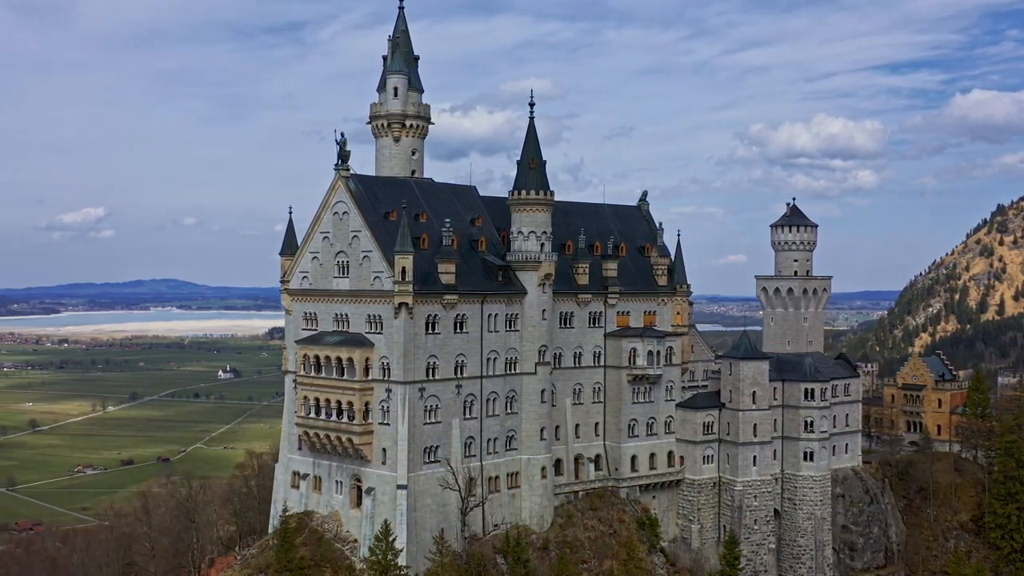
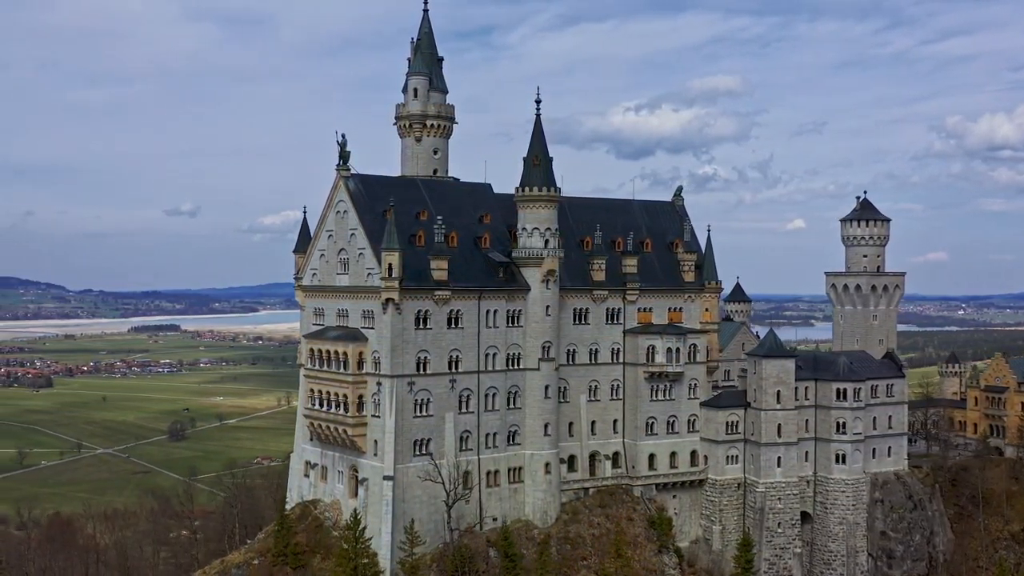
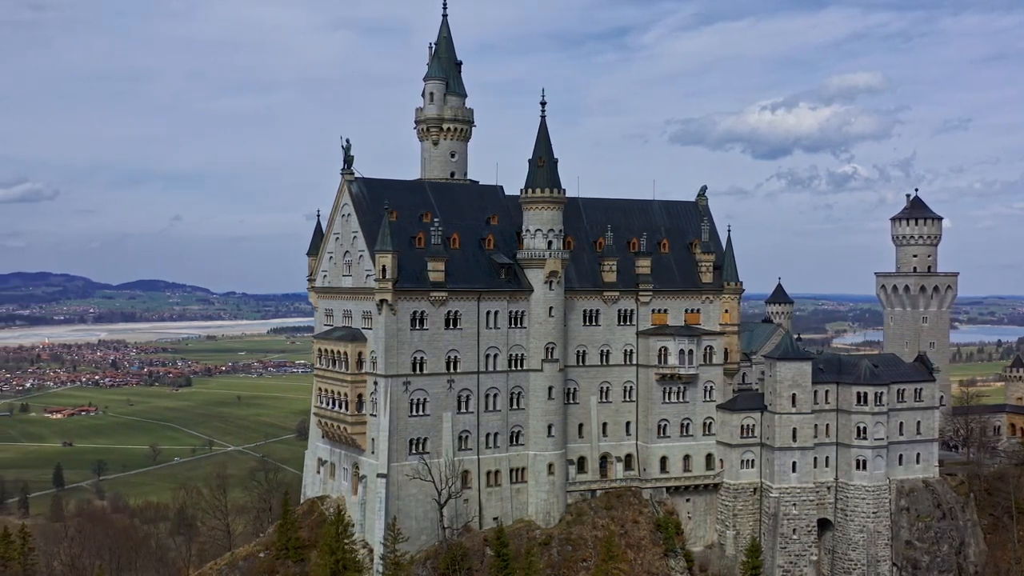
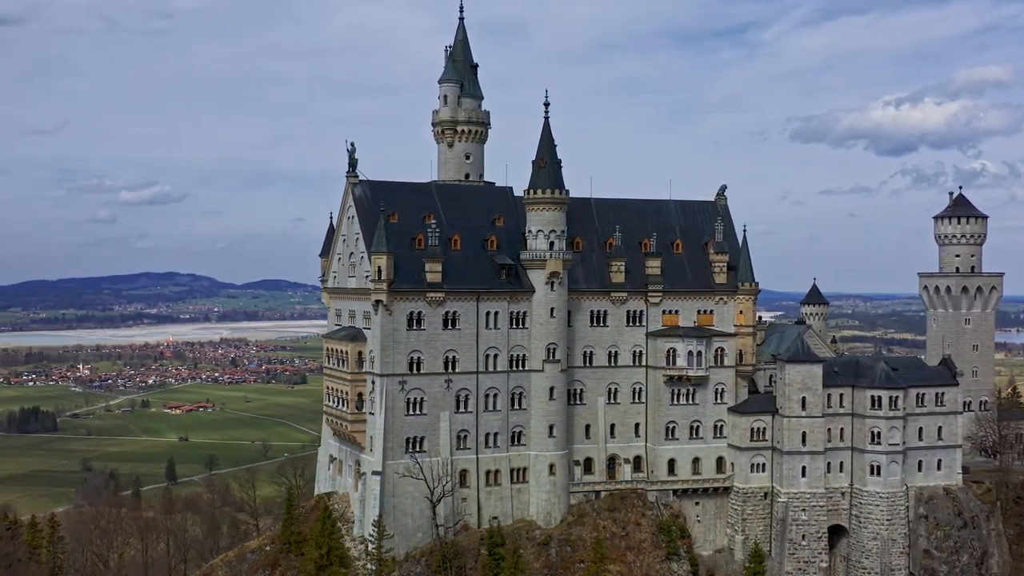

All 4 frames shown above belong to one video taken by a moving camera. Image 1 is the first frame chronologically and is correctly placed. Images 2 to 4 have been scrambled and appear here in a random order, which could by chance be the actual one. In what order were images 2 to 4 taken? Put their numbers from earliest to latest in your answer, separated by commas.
2, 3, 4
